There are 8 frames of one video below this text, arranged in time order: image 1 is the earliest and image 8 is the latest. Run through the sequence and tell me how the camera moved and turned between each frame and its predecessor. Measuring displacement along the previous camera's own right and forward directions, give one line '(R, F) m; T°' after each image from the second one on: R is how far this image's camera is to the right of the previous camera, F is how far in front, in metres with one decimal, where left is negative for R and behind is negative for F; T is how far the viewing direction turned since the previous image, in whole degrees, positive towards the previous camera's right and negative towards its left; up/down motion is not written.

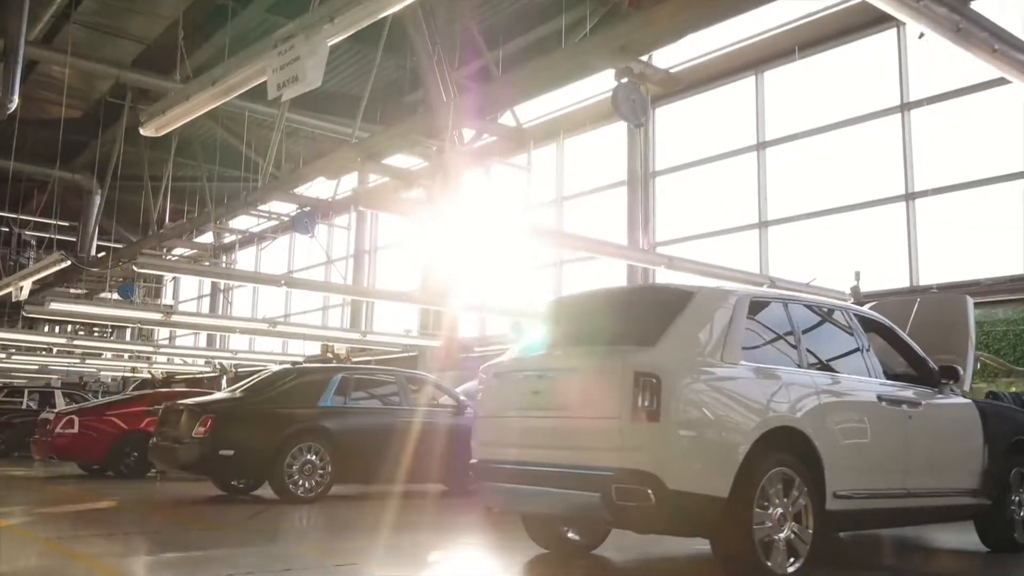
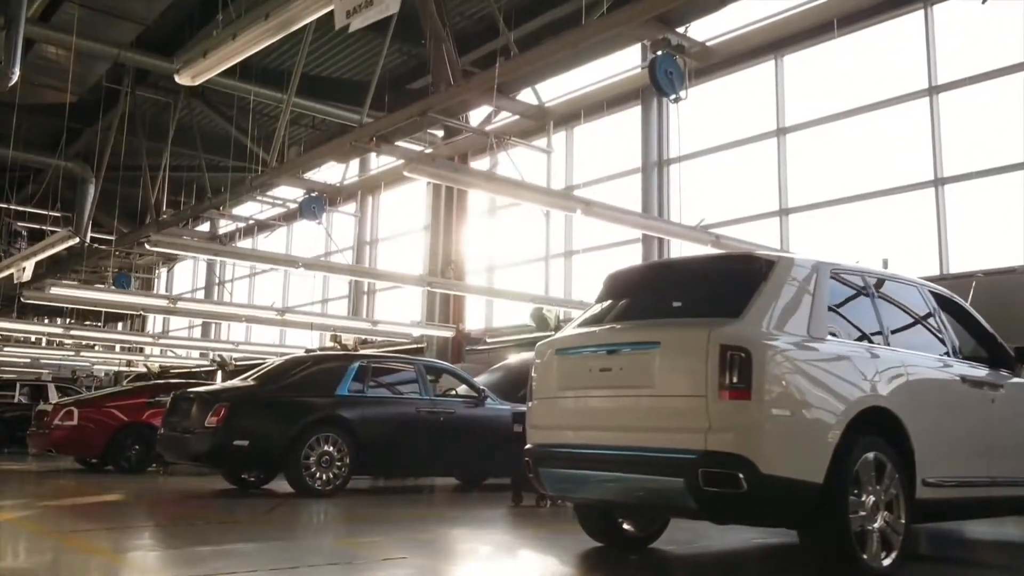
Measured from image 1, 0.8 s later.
(-0.4, +0.4) m; +1°
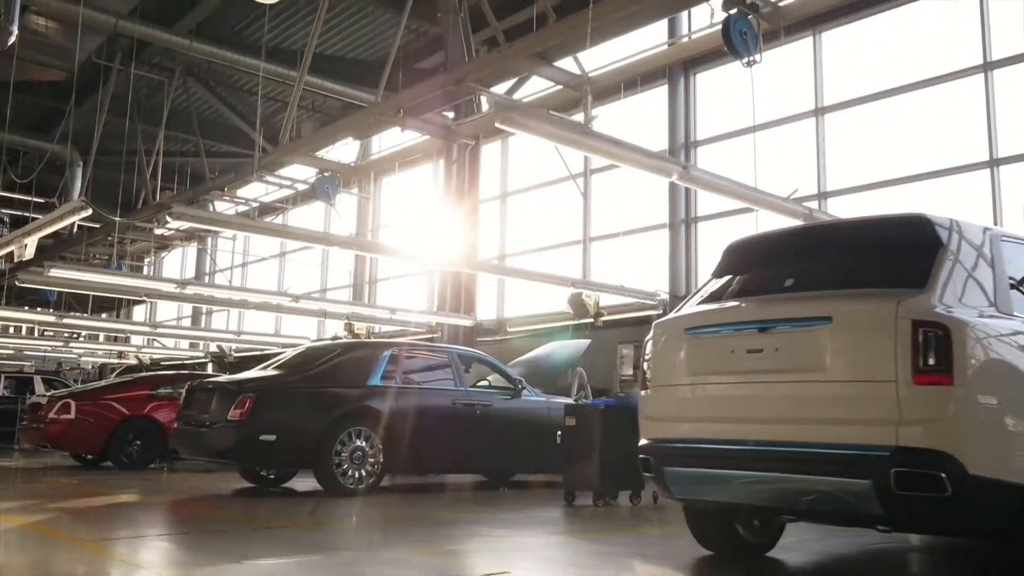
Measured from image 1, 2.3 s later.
(-0.6, +0.6) m; +1°
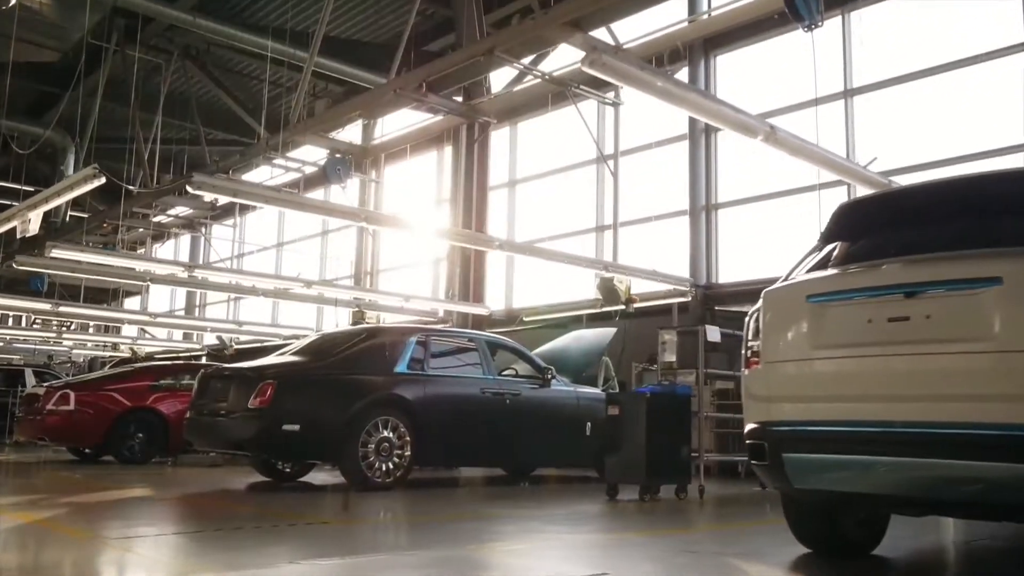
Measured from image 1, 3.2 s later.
(-0.4, +0.5) m; +1°
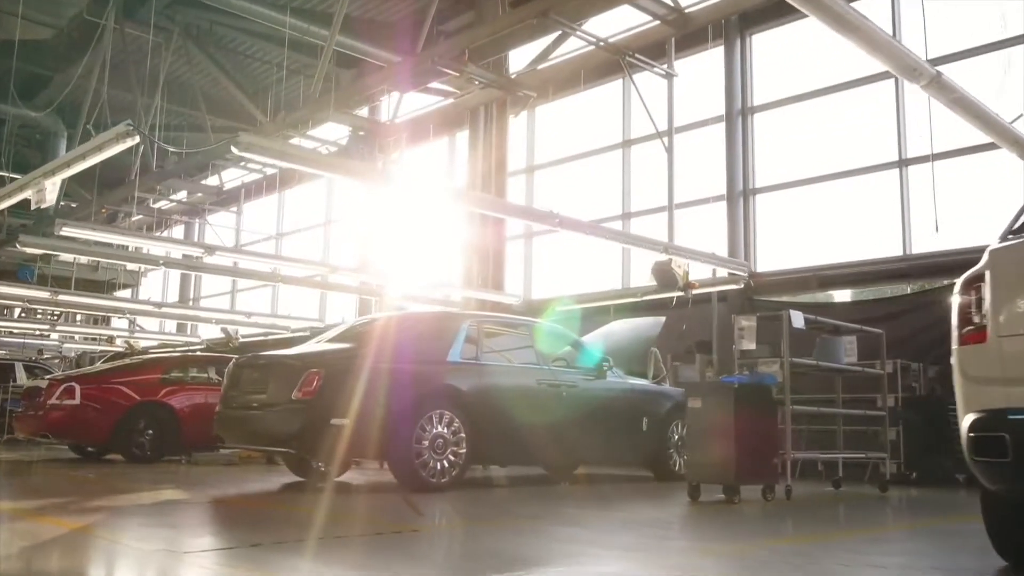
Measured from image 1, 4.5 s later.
(-0.6, +0.7) m; +1°
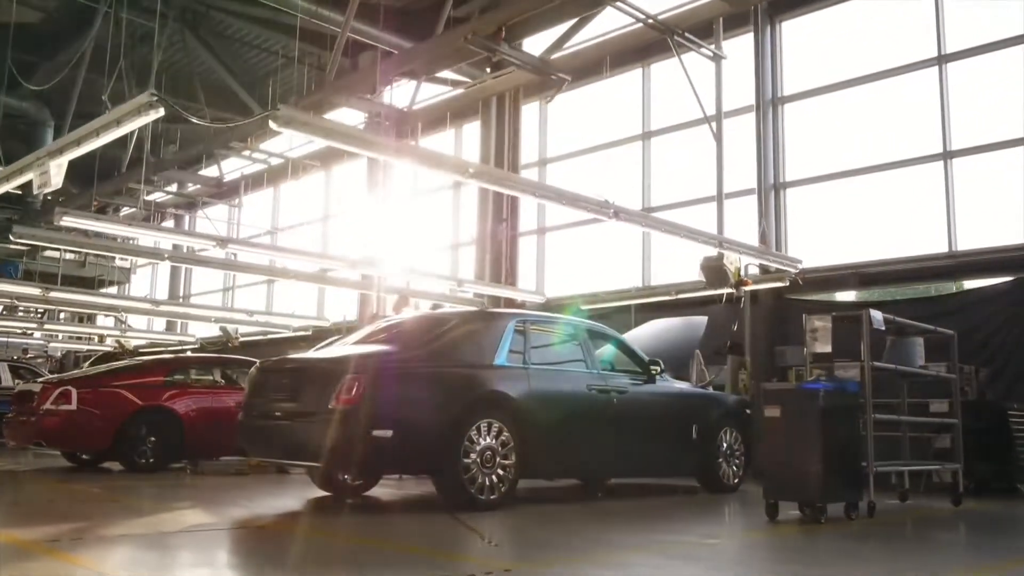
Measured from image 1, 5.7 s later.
(-0.5, +0.6) m; +1°
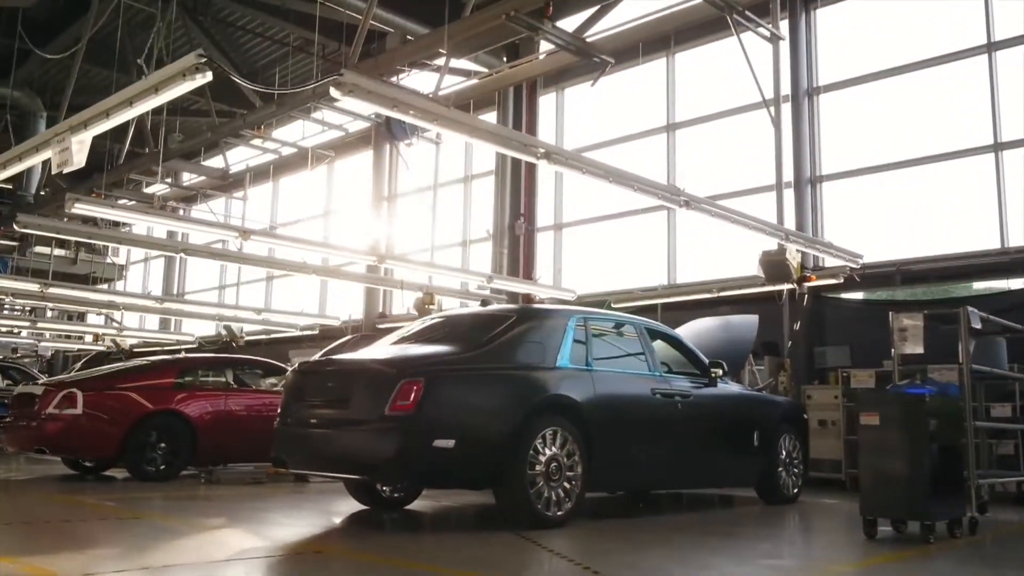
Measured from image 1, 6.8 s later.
(-0.5, +0.6) m; +1°
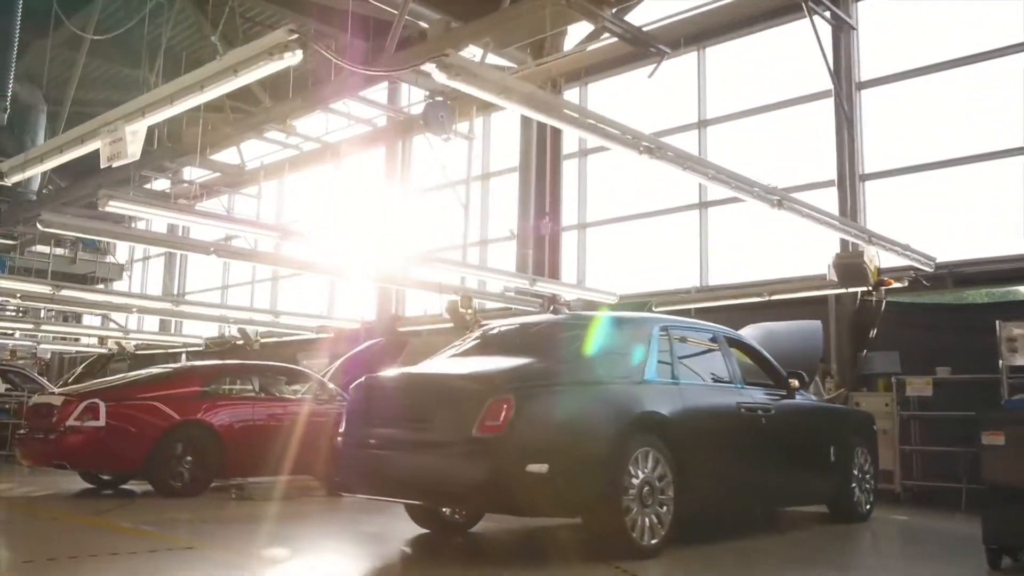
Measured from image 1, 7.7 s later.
(-0.6, +0.4) m; +1°
